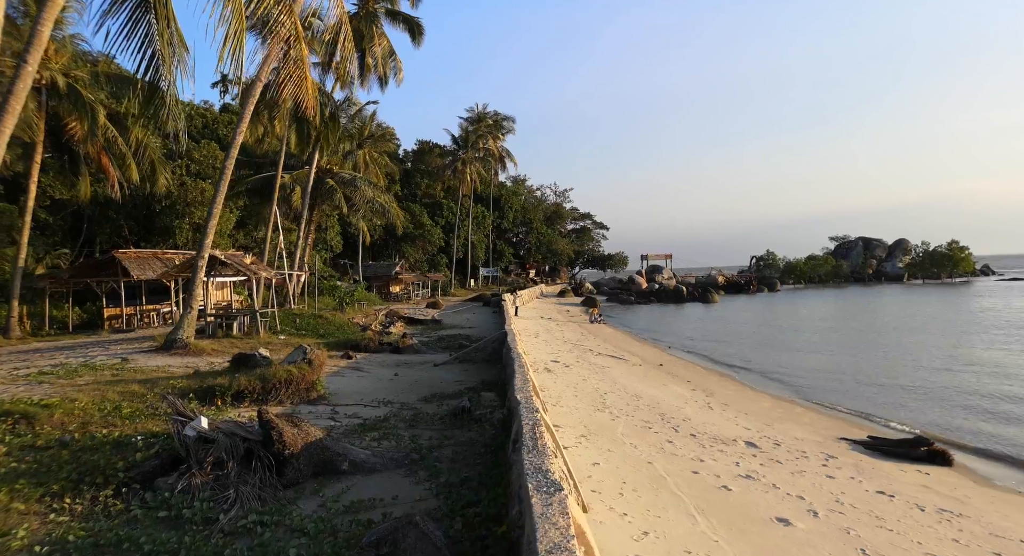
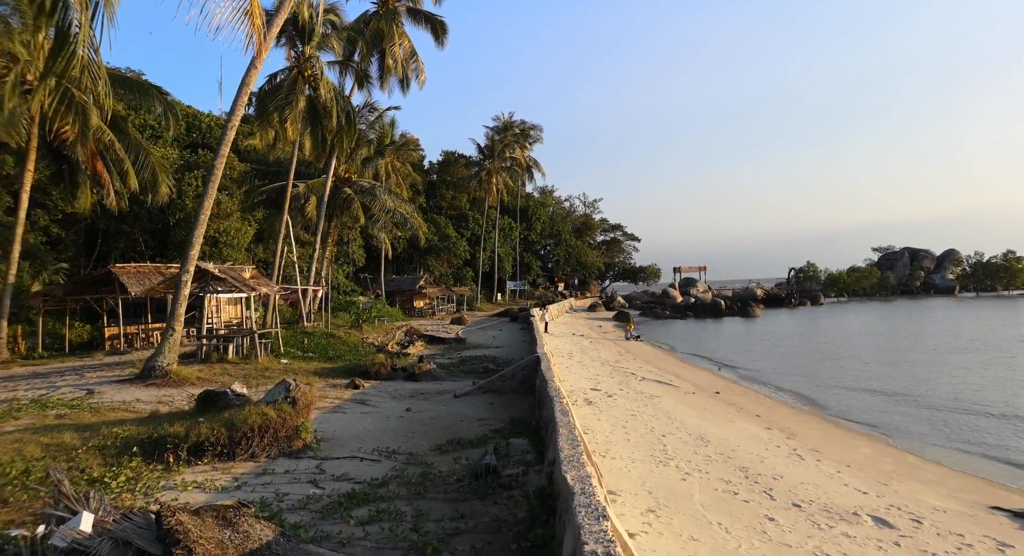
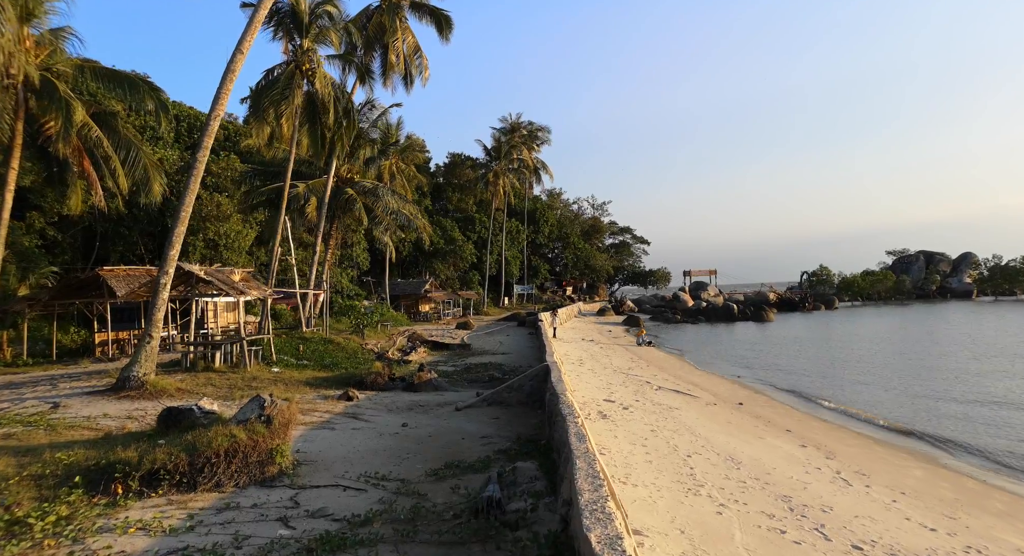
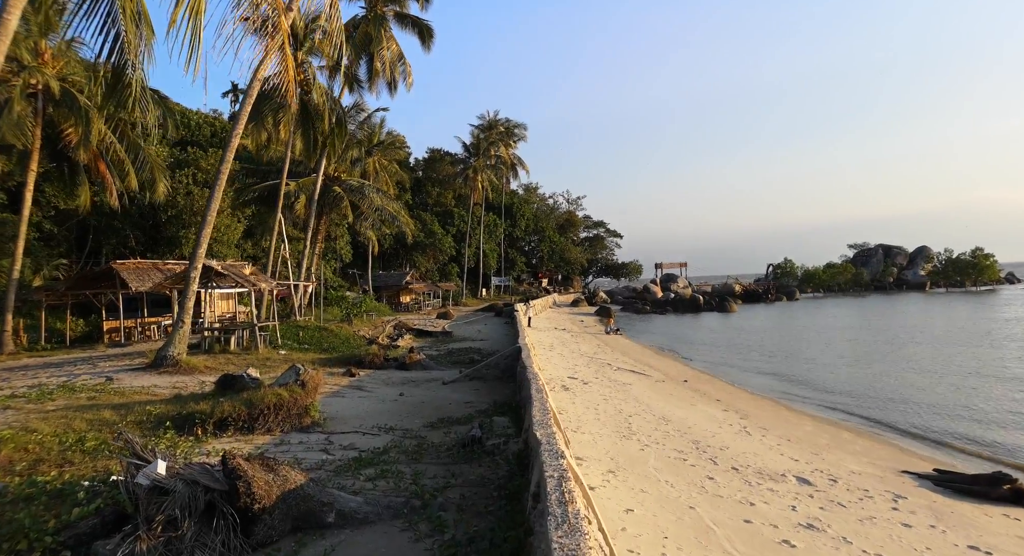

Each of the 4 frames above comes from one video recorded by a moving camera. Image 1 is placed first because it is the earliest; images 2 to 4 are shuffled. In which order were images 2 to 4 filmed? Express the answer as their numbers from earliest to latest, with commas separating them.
4, 2, 3
